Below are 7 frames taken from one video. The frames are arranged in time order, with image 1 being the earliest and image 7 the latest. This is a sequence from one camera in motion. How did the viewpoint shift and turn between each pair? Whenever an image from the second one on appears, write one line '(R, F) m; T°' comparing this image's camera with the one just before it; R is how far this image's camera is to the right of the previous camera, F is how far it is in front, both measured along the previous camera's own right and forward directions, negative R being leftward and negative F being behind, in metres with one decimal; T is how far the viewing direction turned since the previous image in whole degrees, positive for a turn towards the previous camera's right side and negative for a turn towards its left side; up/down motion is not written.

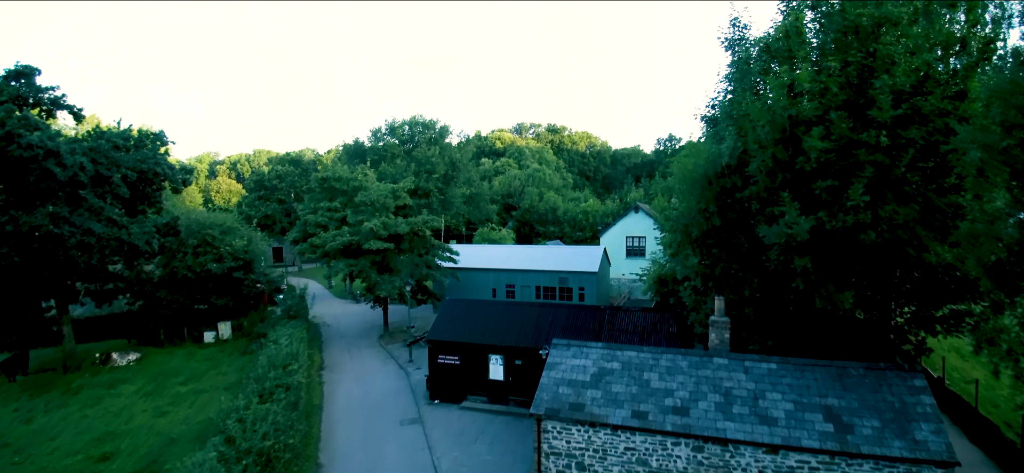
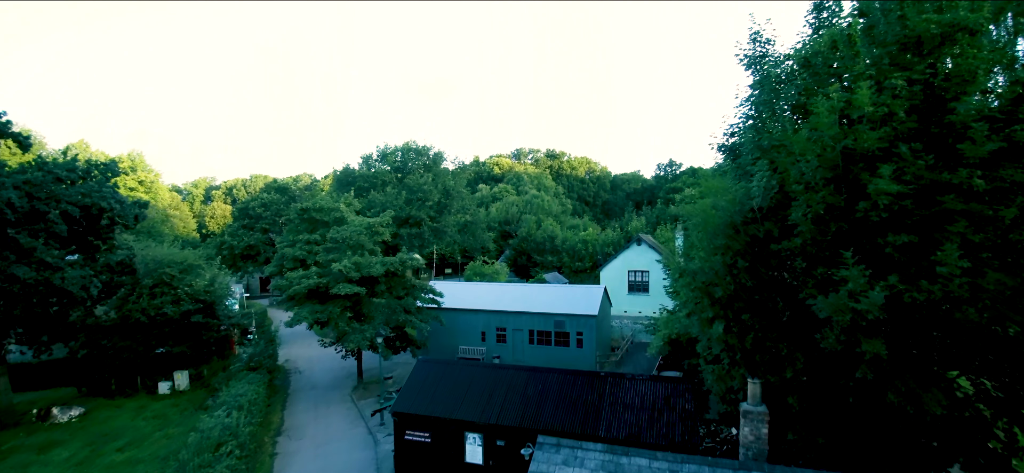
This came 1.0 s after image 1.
(+0.5, +2.5) m; 0°
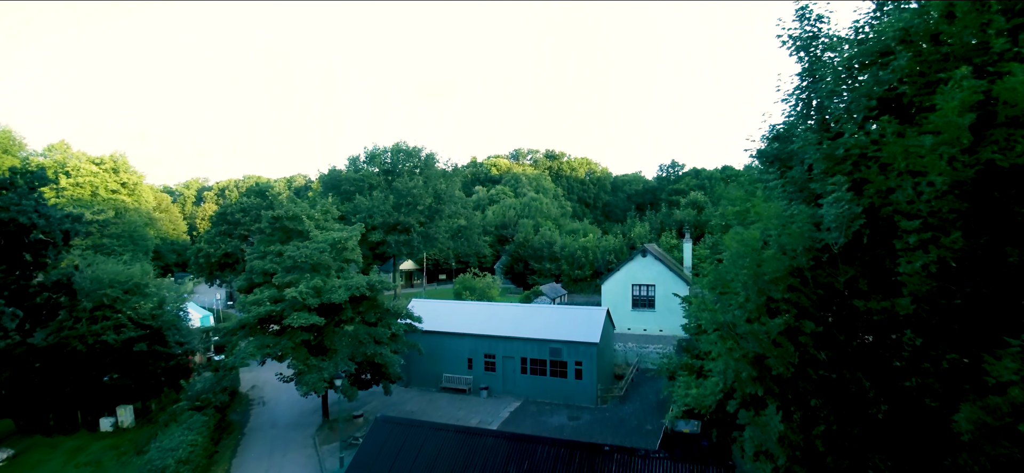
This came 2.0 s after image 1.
(+0.4, +2.9) m; 0°
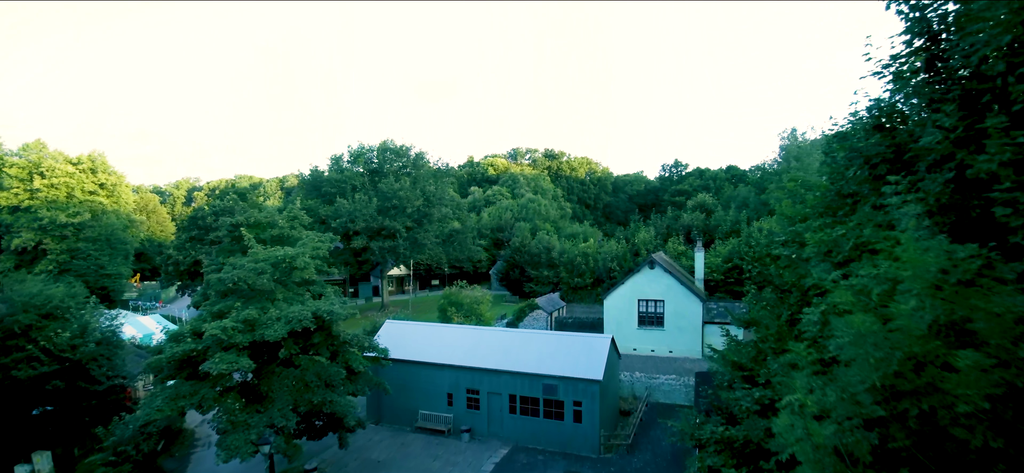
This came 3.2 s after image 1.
(+0.5, +3.4) m; 0°
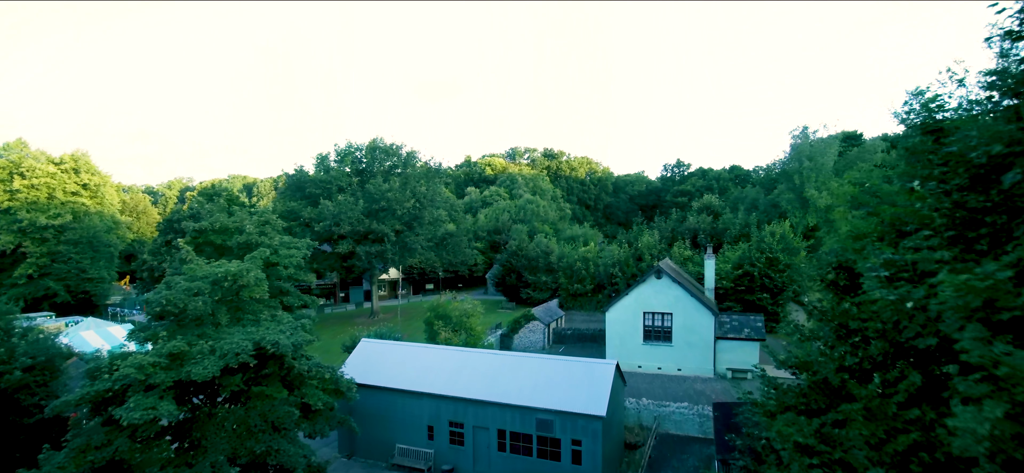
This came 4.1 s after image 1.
(+0.3, +2.5) m; 0°
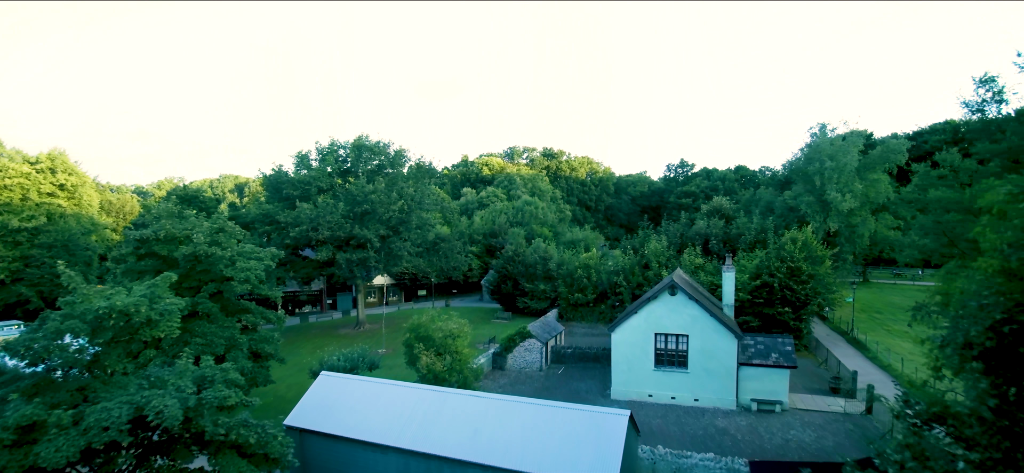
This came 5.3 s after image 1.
(+0.3, +3.2) m; 0°
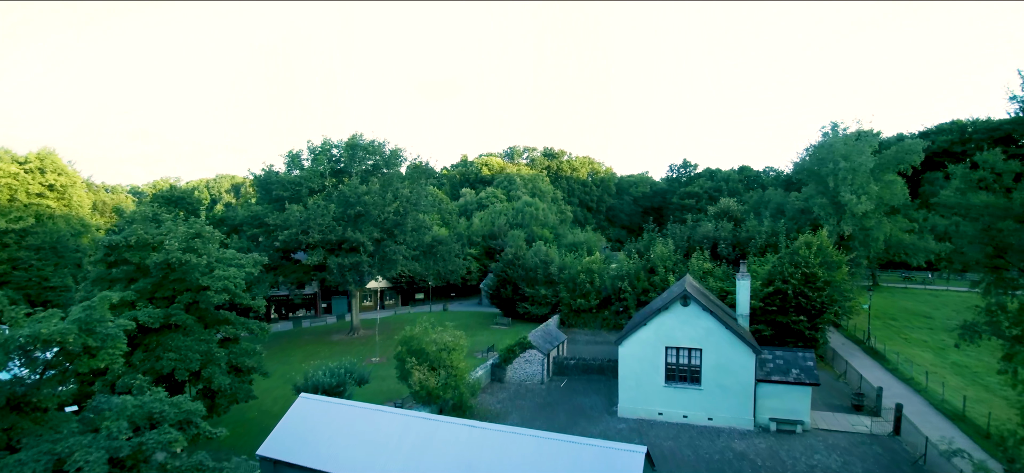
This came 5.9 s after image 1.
(0.0, +1.6) m; 0°
